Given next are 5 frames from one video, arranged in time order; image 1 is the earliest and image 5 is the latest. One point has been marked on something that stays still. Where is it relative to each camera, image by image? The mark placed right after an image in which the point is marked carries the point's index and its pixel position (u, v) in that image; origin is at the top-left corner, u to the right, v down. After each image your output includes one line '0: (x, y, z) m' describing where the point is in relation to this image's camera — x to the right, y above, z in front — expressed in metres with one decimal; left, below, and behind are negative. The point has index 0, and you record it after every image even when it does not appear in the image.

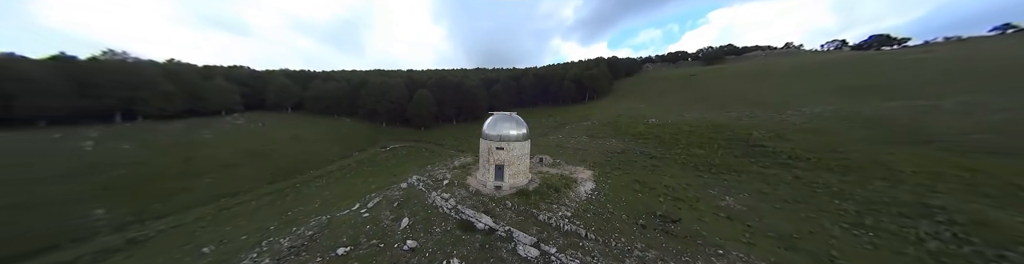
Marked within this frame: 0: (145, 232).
0: (-26.0, -7.4, +13.6) m
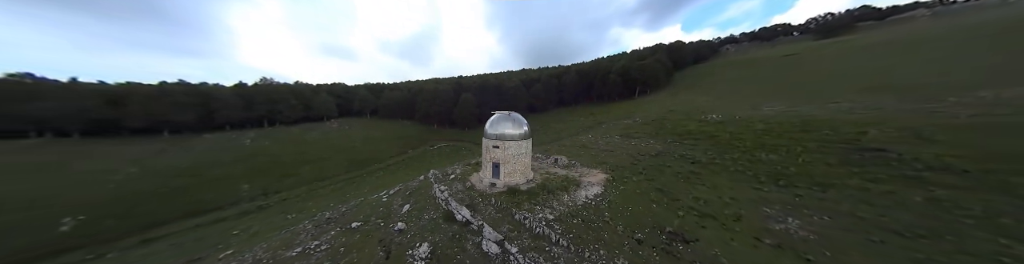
0: (-25.7, -7.4, +20.5) m
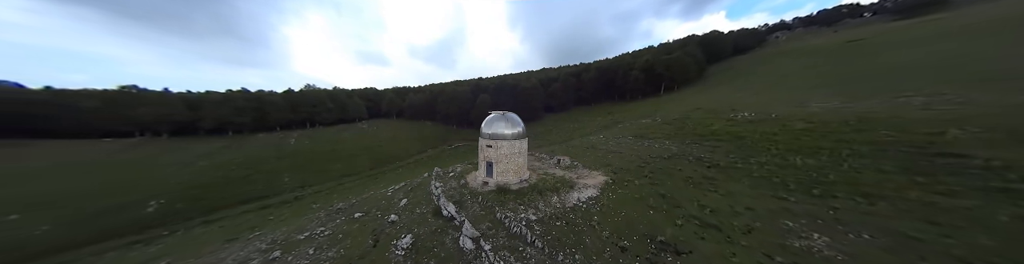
0: (-25.4, -7.4, +23.6) m
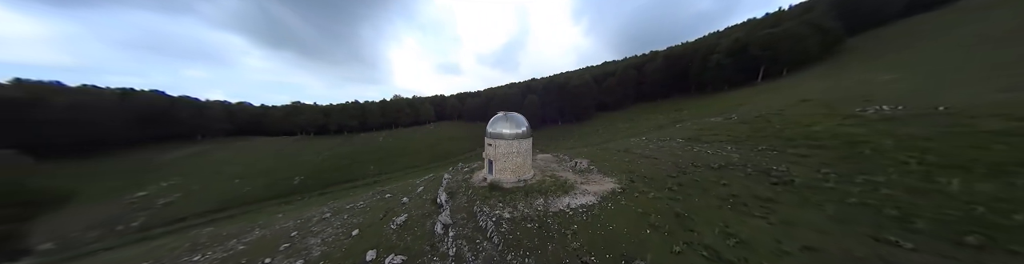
0: (-21.8, -7.3, +31.4) m
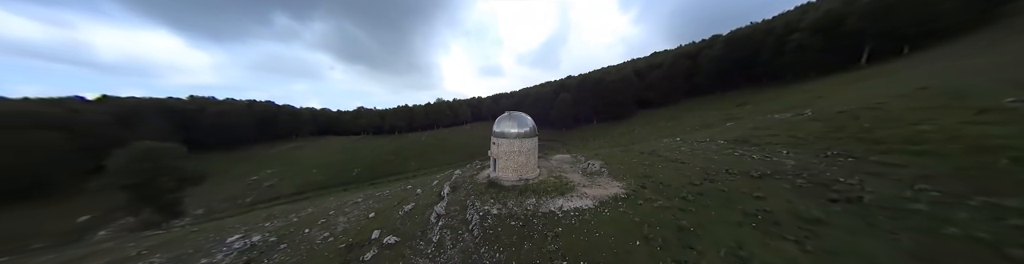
0: (-18.0, -7.1, +35.7) m
